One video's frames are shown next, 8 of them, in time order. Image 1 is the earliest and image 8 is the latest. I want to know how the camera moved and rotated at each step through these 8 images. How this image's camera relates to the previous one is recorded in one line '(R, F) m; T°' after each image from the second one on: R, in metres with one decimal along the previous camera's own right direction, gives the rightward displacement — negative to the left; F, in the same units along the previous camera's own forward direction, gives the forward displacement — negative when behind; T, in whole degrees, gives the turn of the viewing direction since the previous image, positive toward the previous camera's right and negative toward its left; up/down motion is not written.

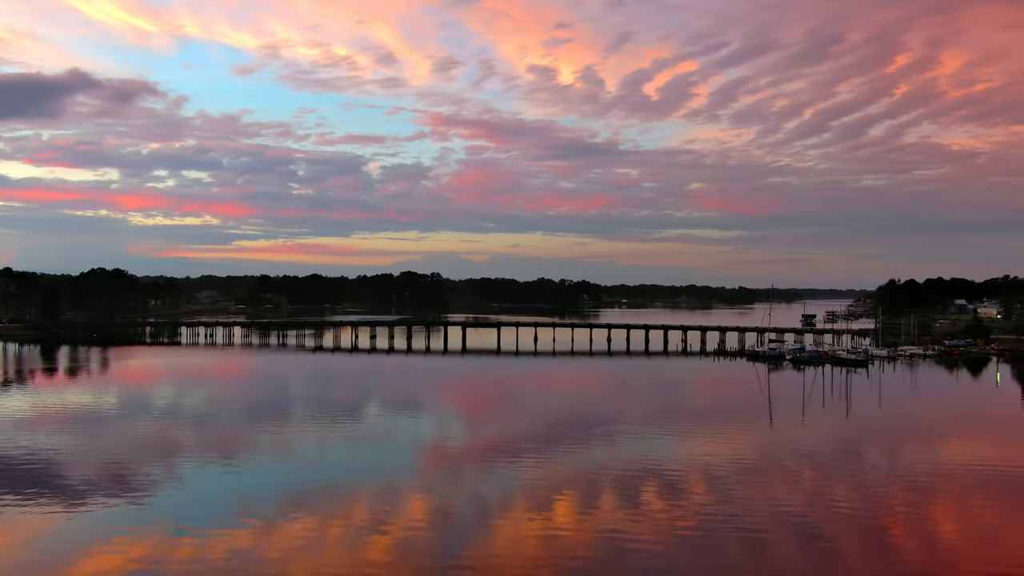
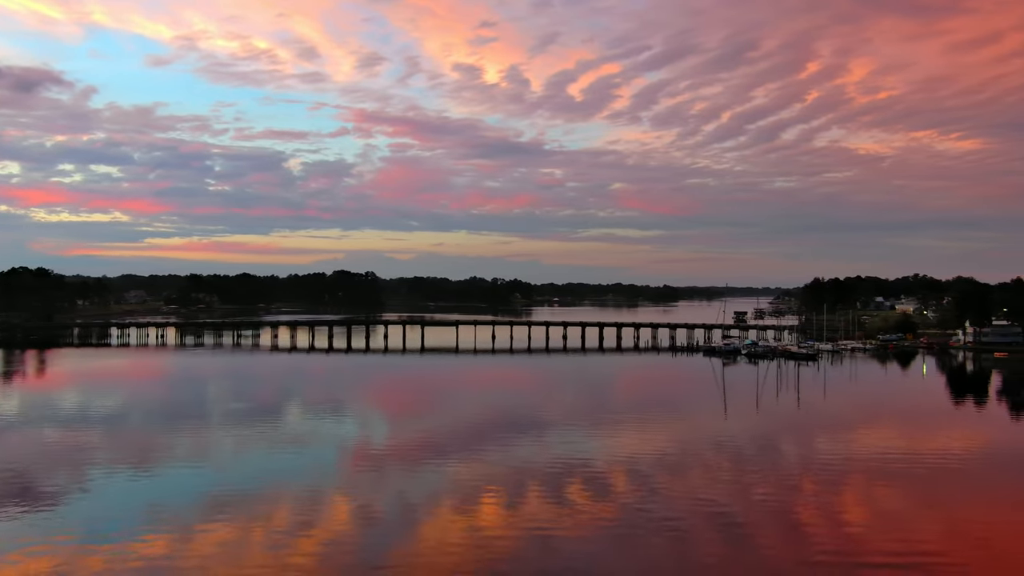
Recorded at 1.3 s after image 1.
(-0.6, -0.4) m; +6°
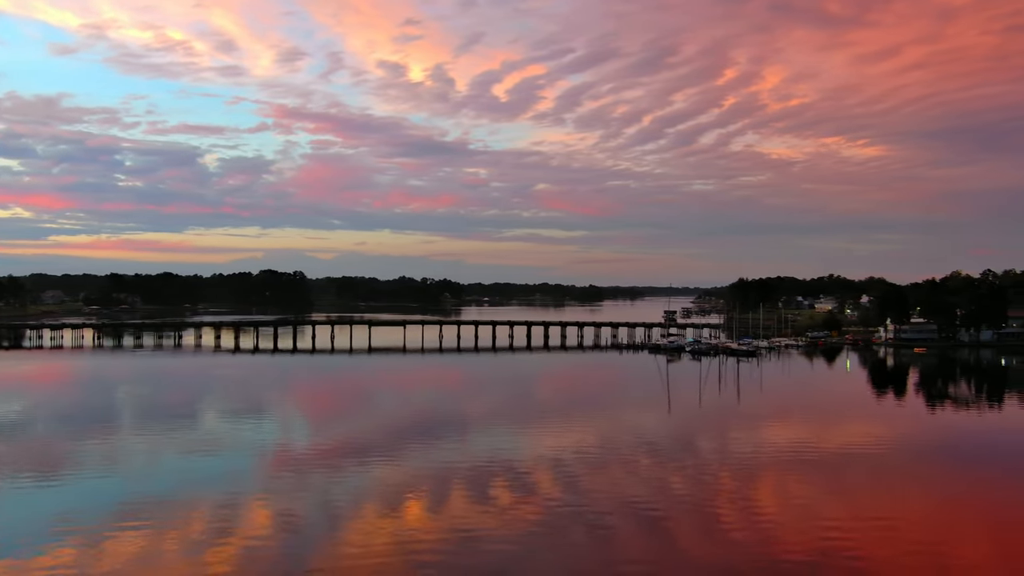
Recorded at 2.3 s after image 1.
(-0.1, +0.2) m; +6°
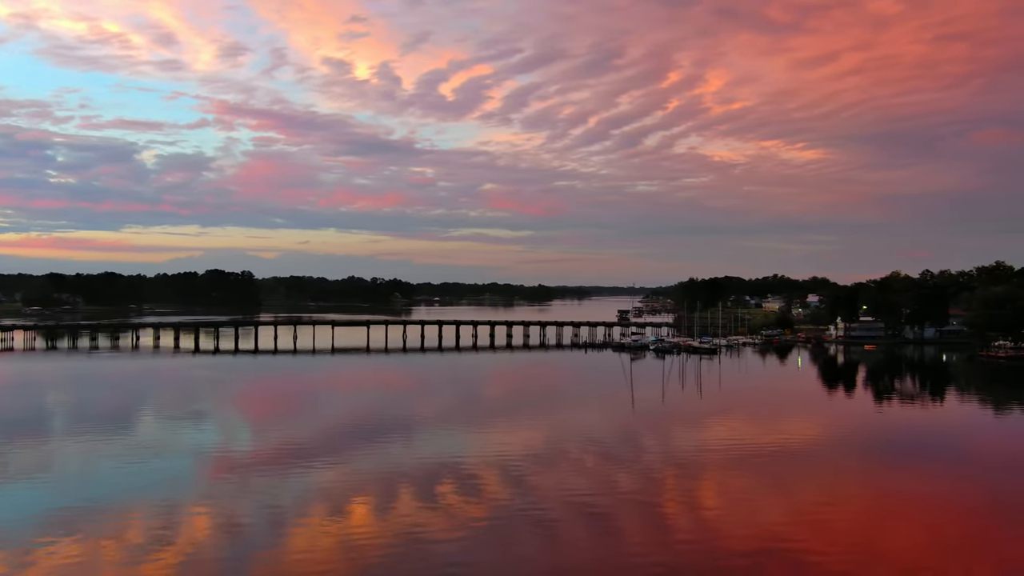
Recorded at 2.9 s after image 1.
(-0.1, +0.2) m; +4°
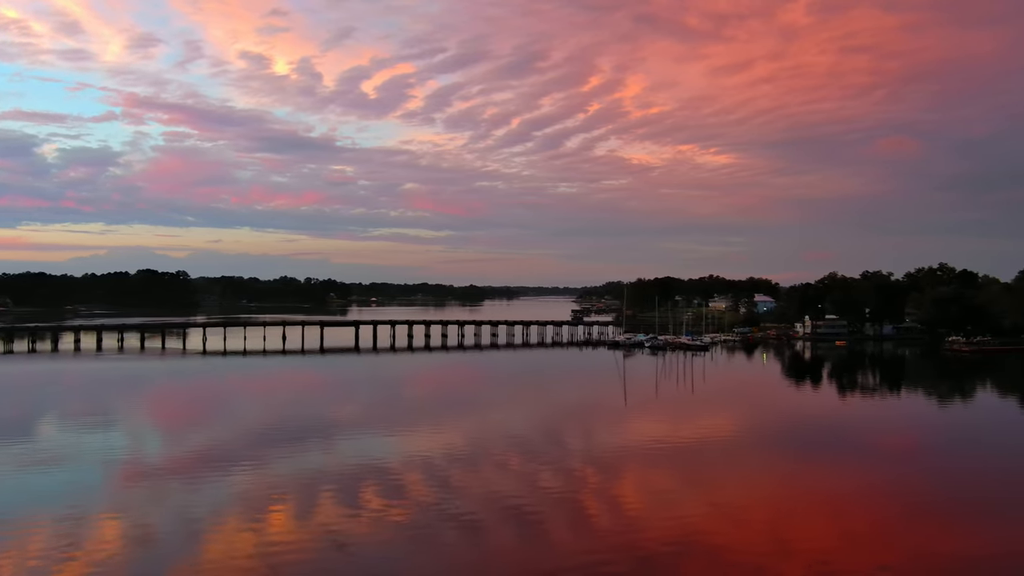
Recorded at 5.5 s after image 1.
(-0.3, +0.6) m; +6°
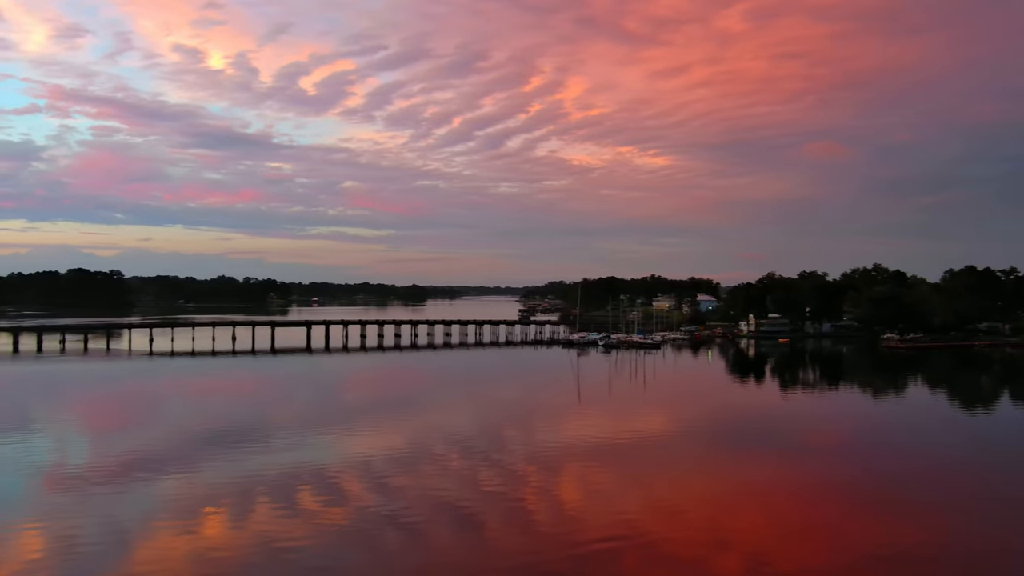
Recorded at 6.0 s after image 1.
(-0.3, +0.5) m; +4°
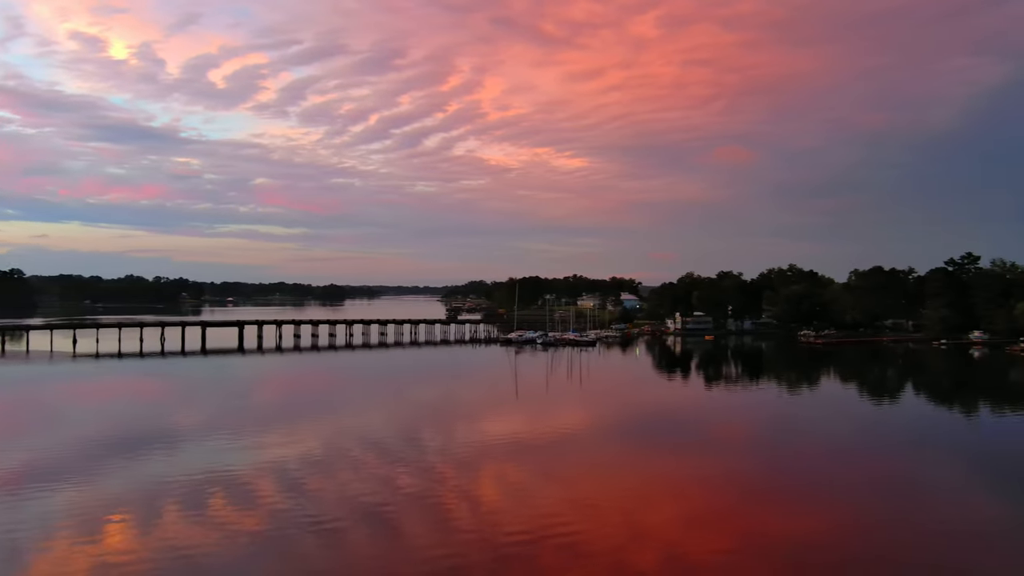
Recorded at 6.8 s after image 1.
(-0.6, +0.2) m; +6°
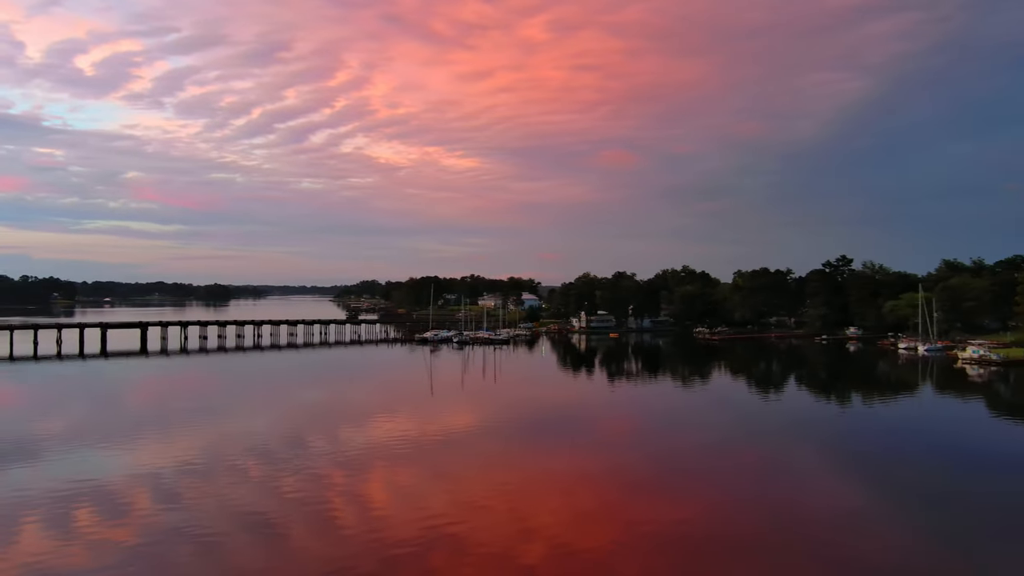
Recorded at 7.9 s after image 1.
(-0.7, -0.2) m; +8°
